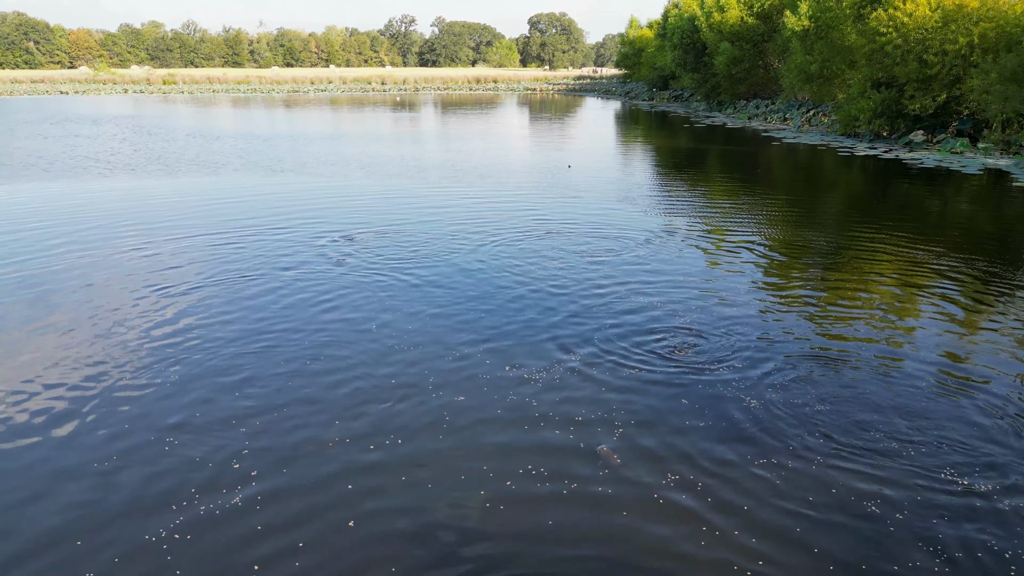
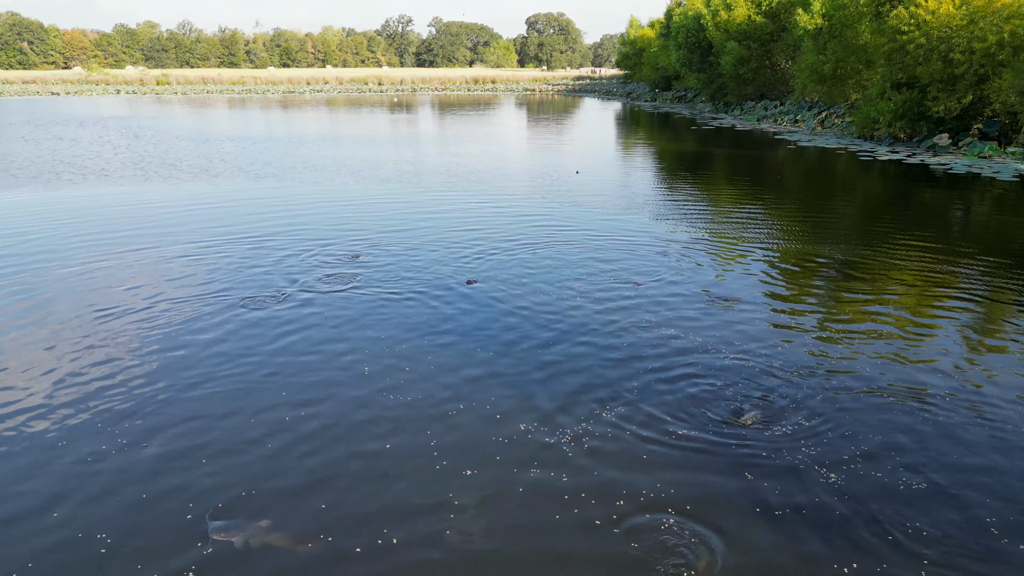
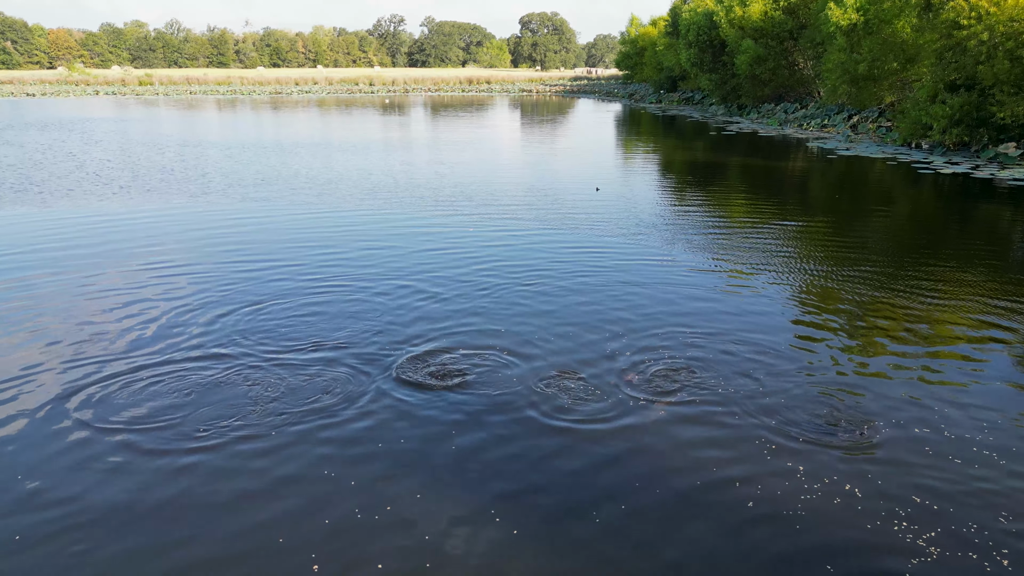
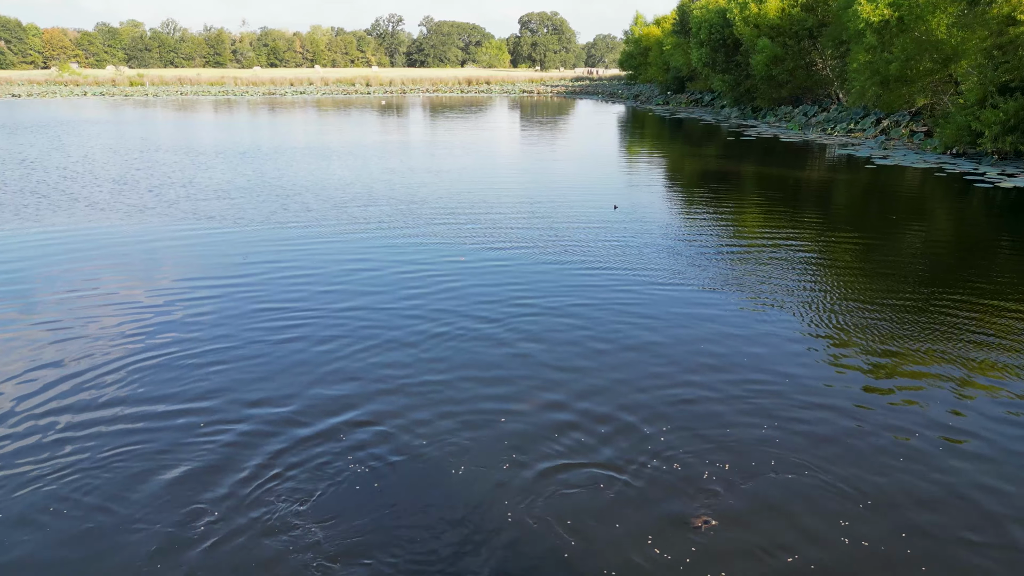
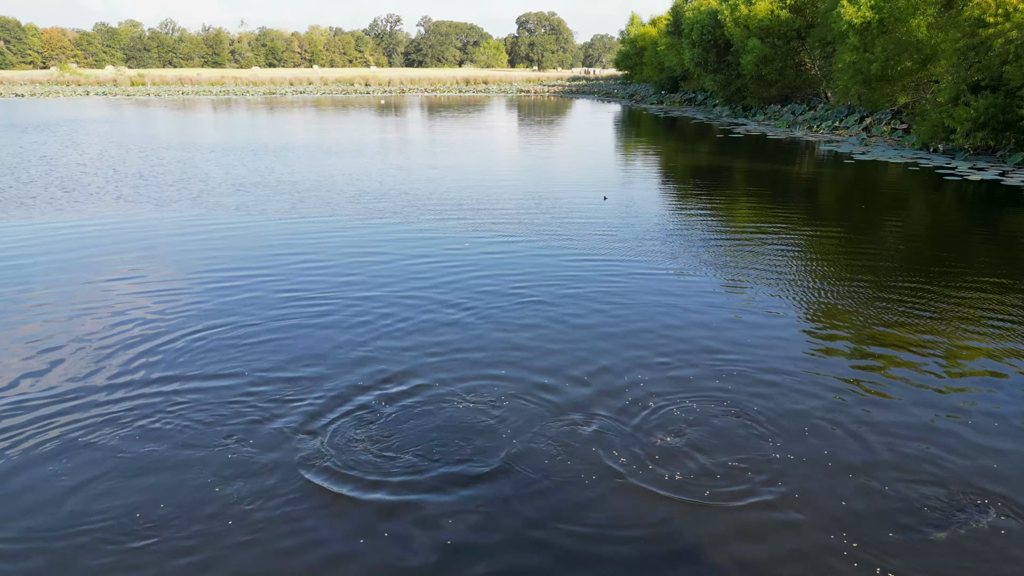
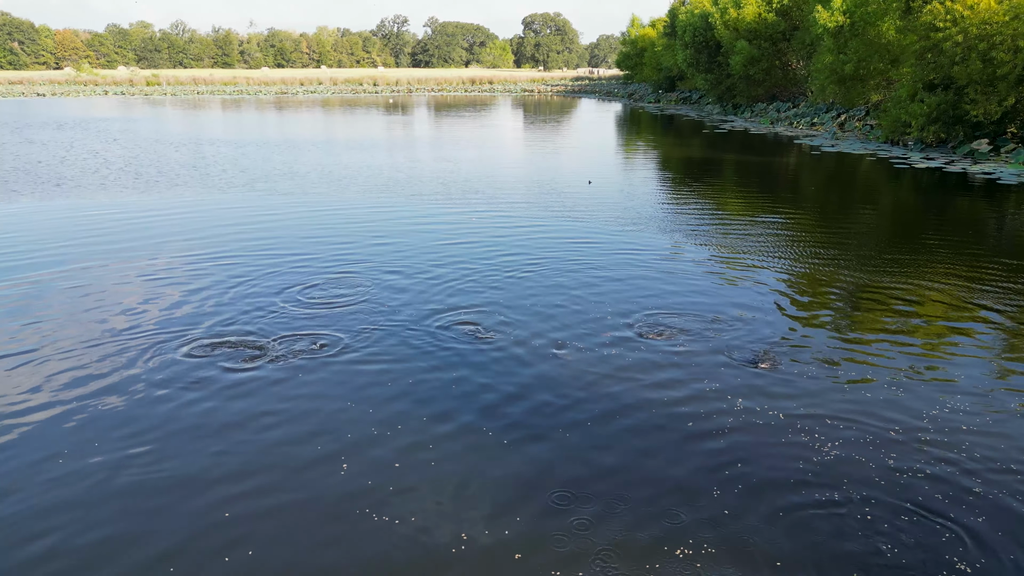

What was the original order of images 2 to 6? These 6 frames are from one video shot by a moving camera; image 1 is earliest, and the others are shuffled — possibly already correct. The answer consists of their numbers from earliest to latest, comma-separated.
2, 6, 3, 5, 4
